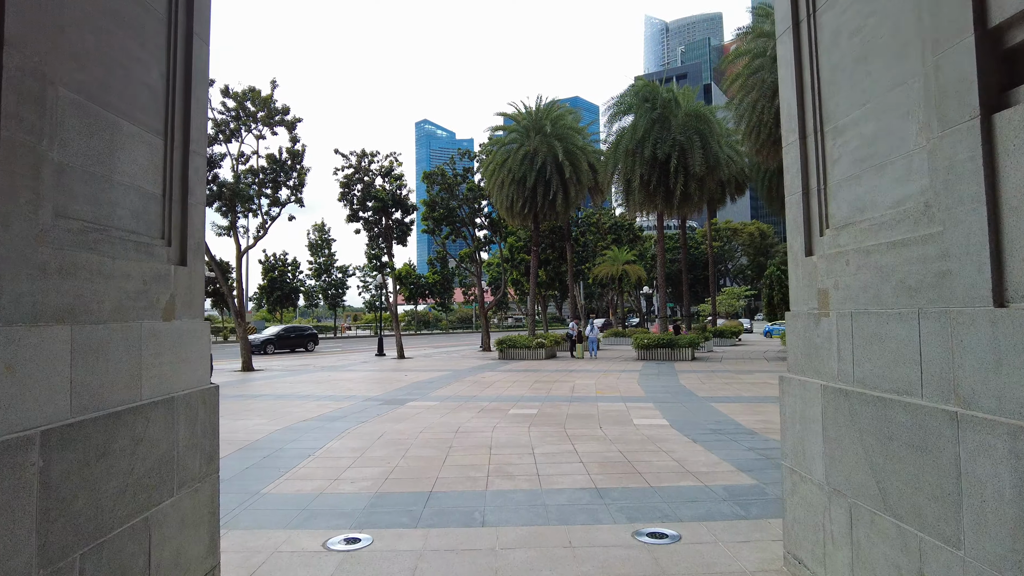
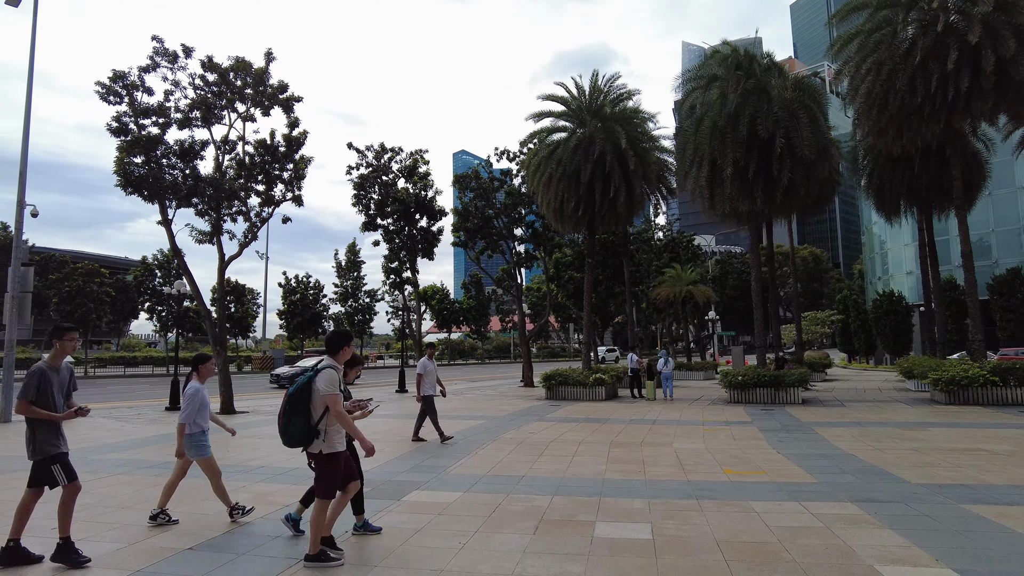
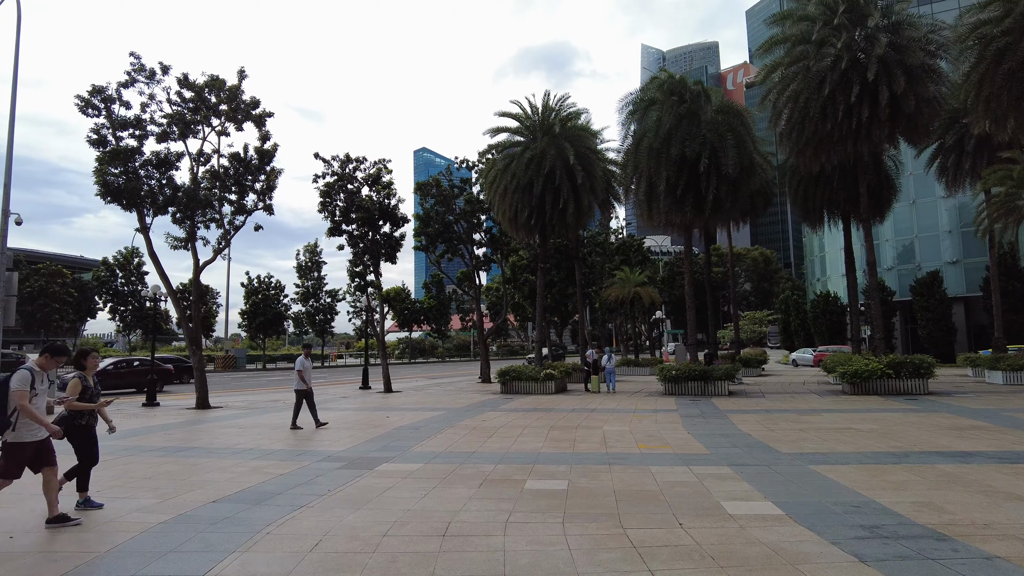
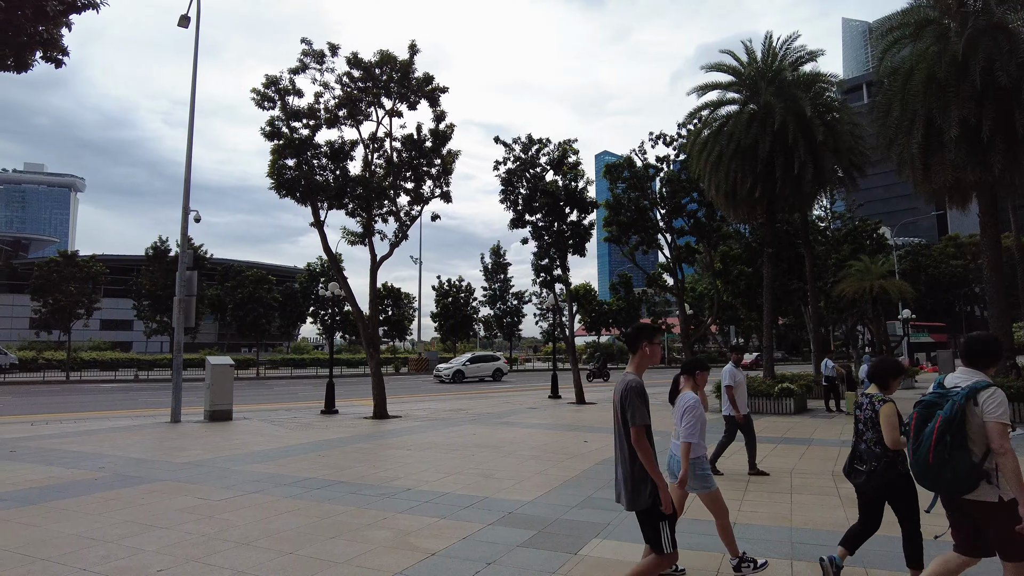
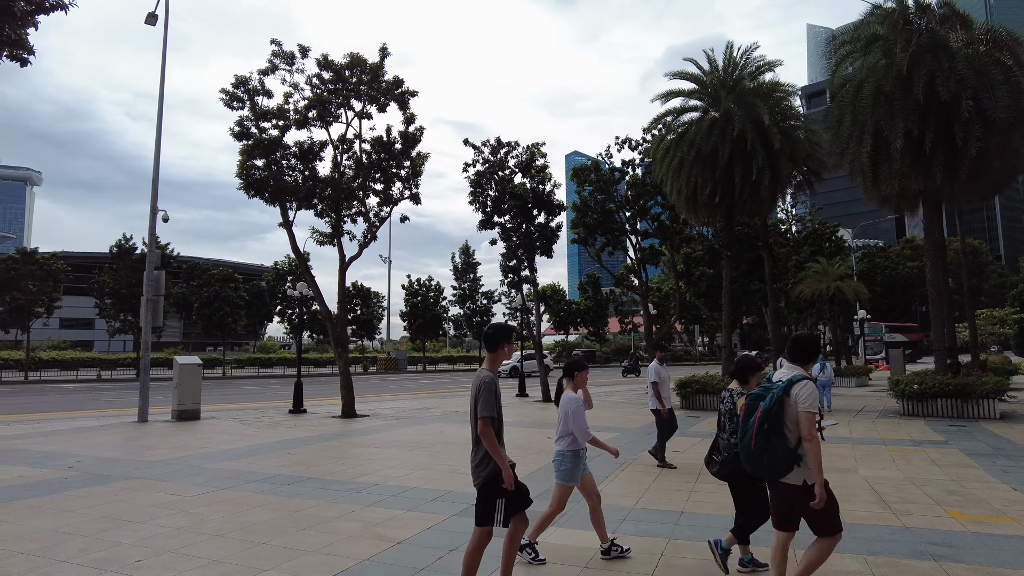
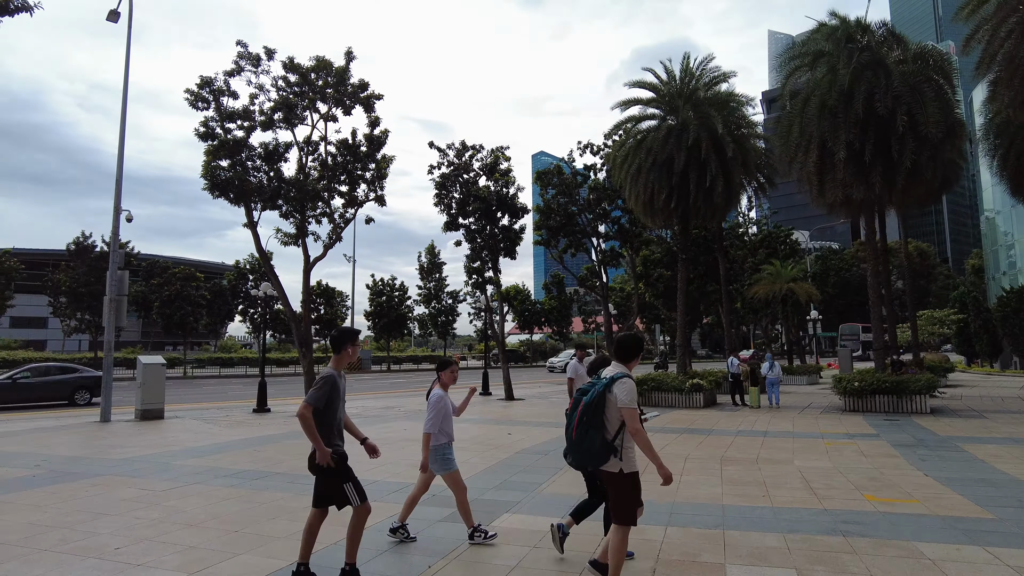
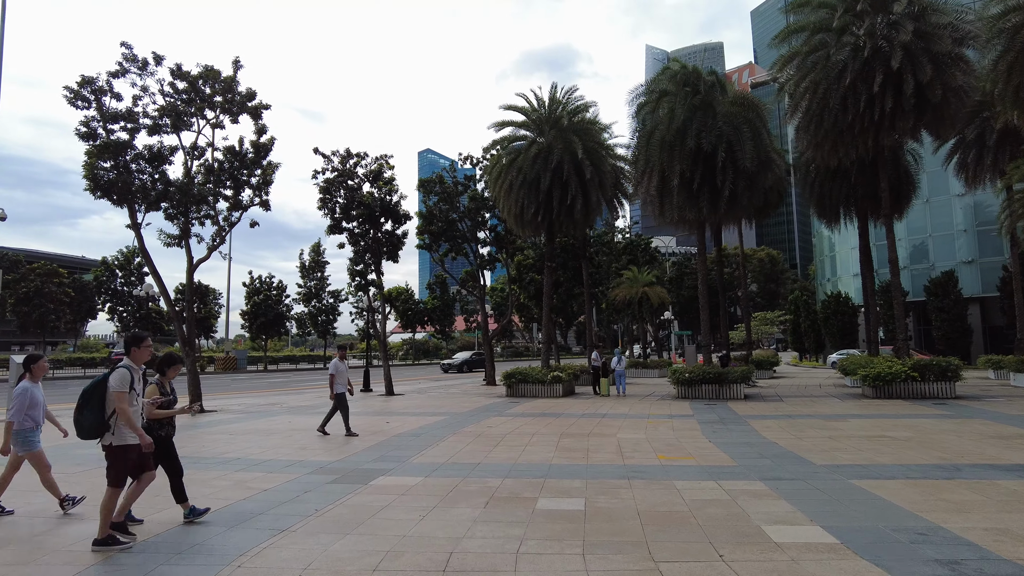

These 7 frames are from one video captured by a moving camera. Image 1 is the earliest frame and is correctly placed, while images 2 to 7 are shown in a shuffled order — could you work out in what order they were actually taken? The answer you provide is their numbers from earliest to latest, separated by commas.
3, 7, 2, 6, 5, 4
